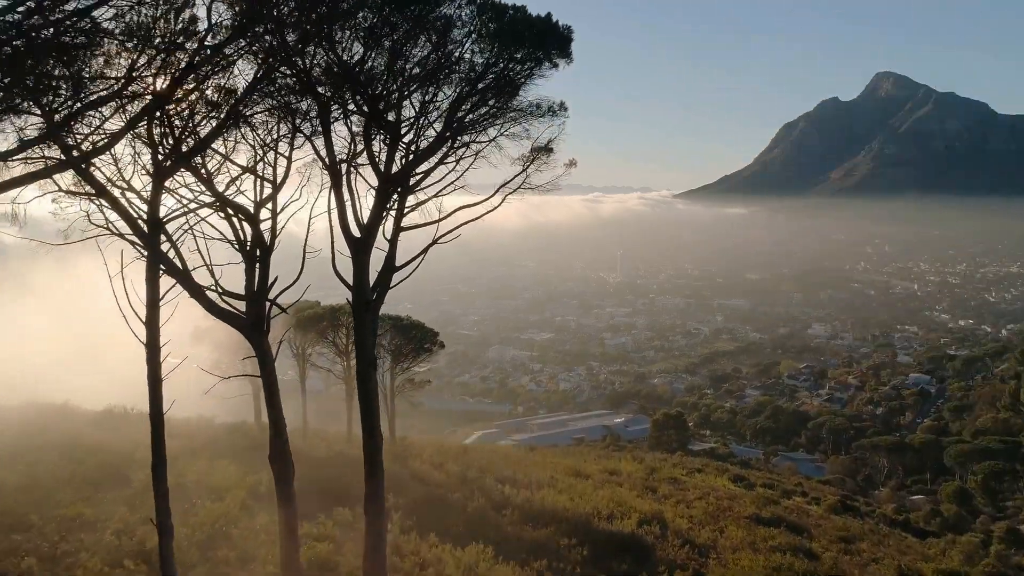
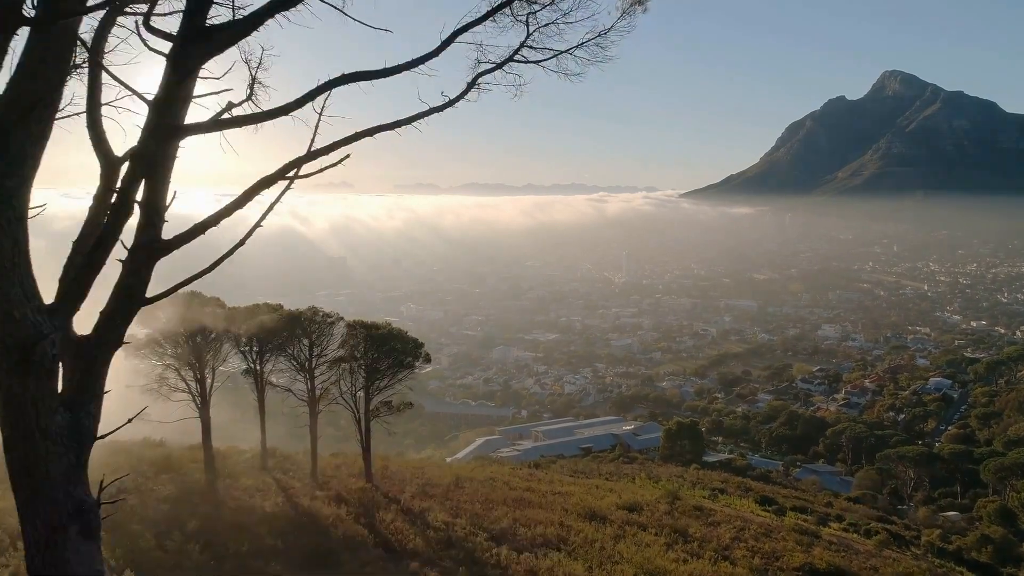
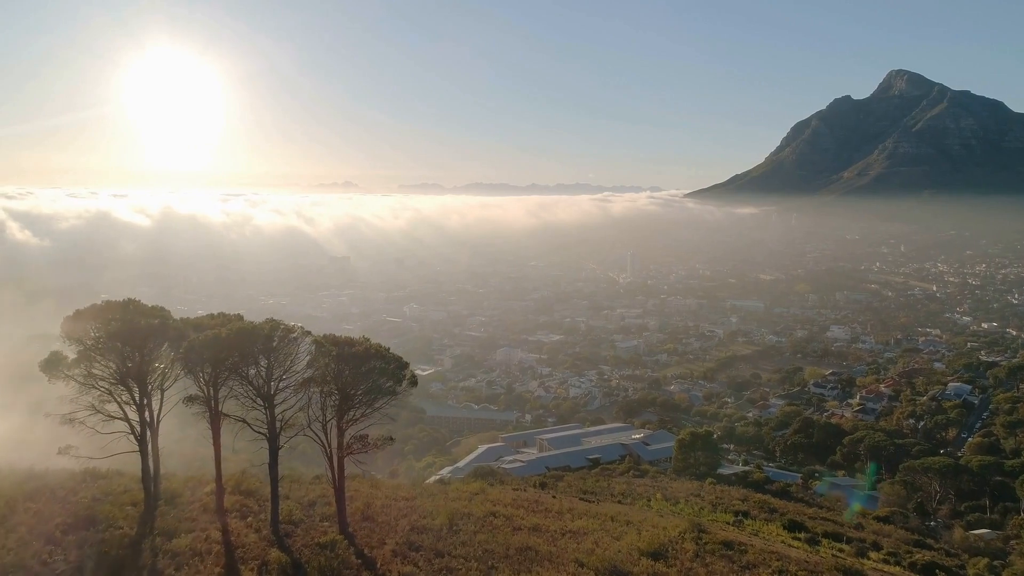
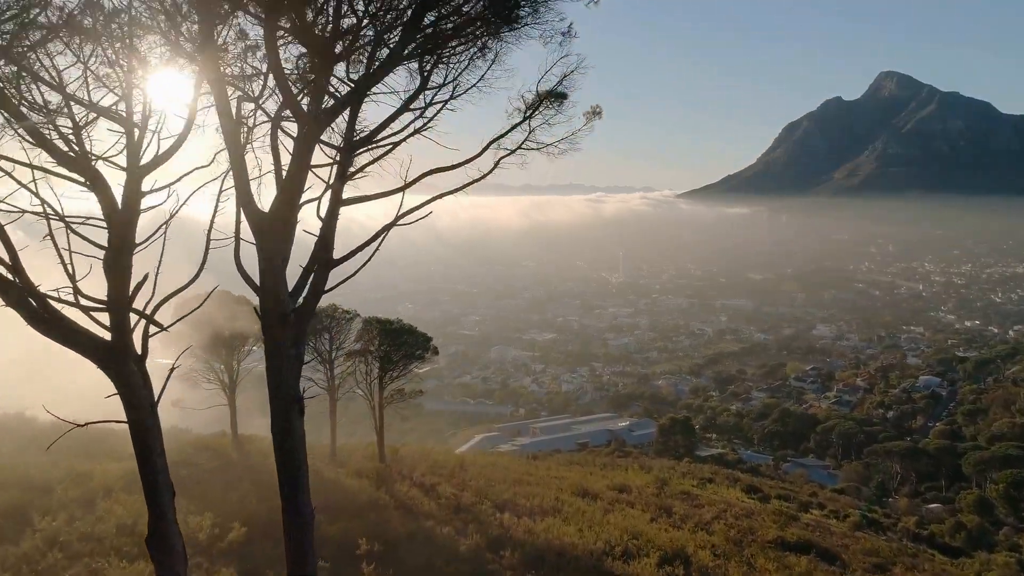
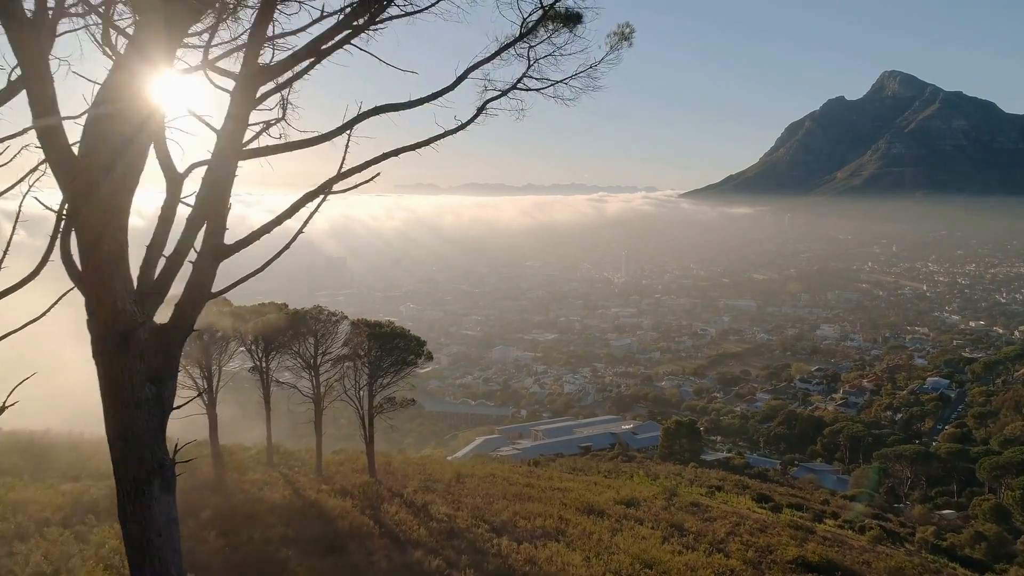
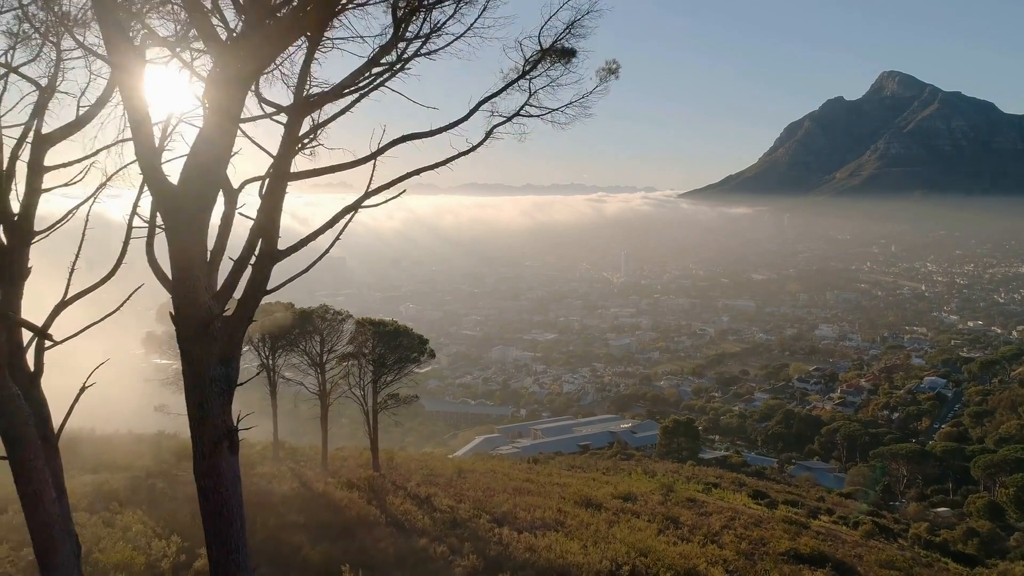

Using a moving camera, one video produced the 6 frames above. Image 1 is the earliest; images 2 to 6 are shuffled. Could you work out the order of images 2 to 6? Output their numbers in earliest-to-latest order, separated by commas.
4, 6, 5, 2, 3
